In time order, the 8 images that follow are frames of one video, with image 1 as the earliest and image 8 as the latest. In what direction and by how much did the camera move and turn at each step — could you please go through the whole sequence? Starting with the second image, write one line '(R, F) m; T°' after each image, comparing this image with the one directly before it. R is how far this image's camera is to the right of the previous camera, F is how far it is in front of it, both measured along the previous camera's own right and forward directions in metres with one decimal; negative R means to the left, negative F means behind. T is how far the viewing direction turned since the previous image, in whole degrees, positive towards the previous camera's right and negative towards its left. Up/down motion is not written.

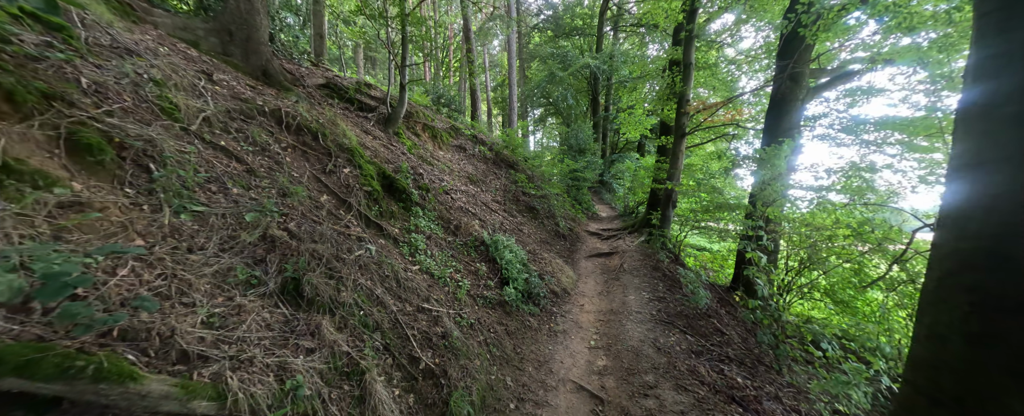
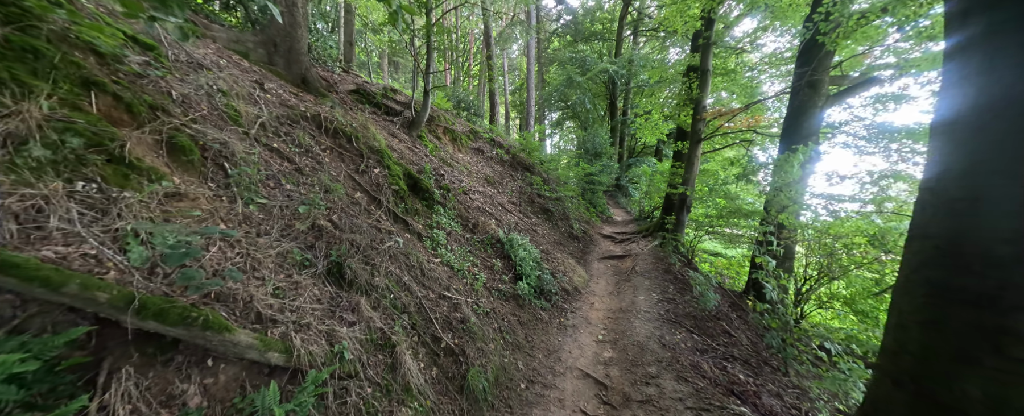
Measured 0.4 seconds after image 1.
(0.0, -0.3) m; -3°
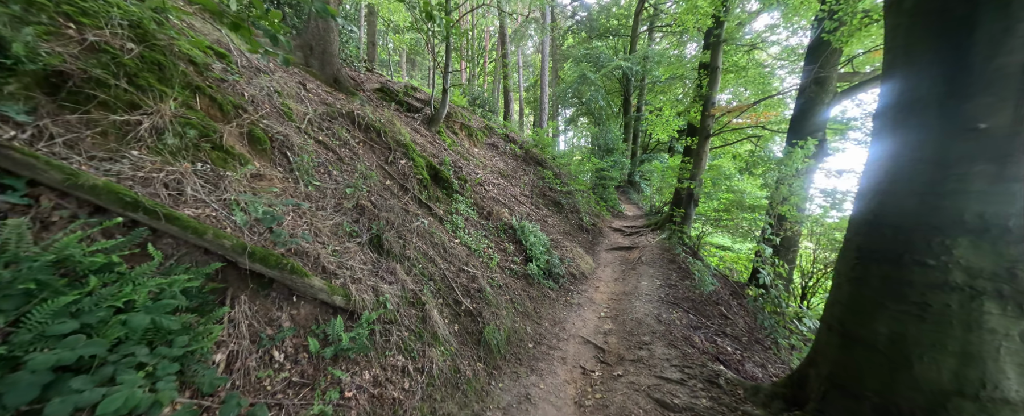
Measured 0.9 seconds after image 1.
(0.0, -0.5) m; -2°
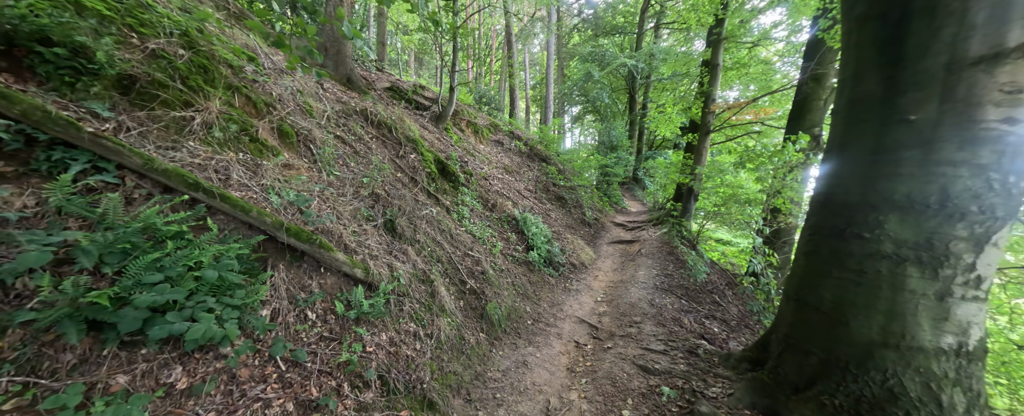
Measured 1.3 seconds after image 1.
(+0.1, -0.4) m; -1°
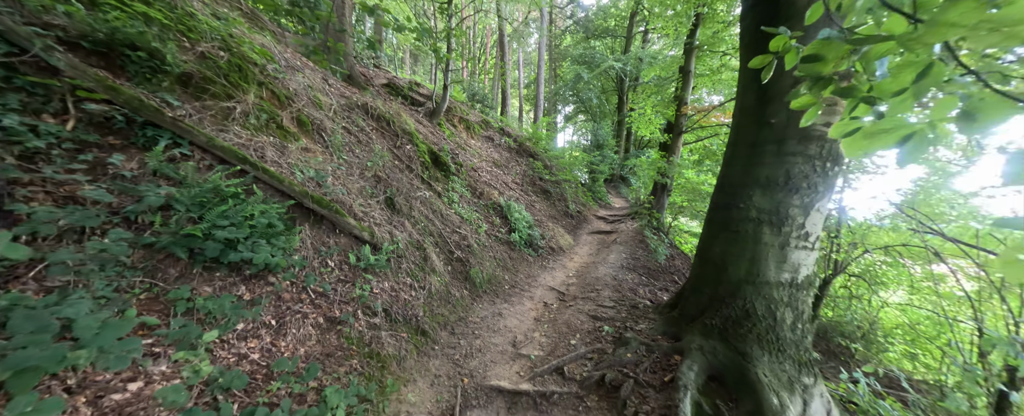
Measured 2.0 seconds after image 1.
(+0.2, -0.8) m; +1°
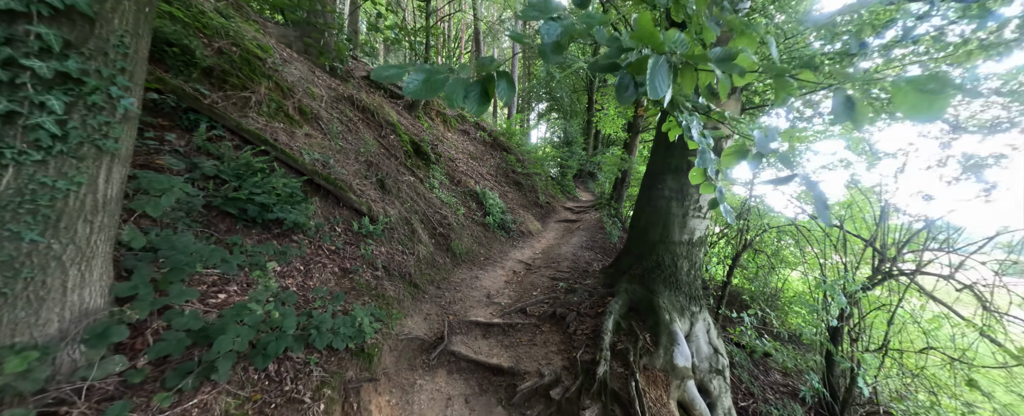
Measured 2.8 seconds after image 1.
(0.0, -0.9) m; +5°
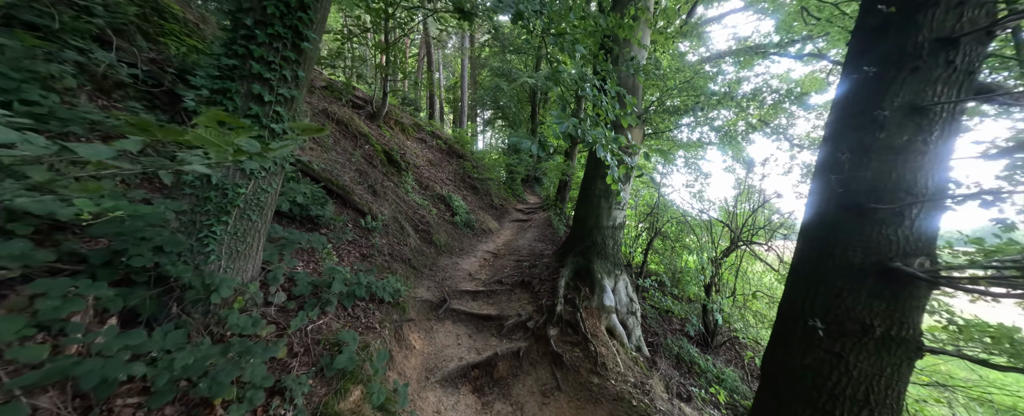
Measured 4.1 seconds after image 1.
(-0.5, -1.4) m; +10°
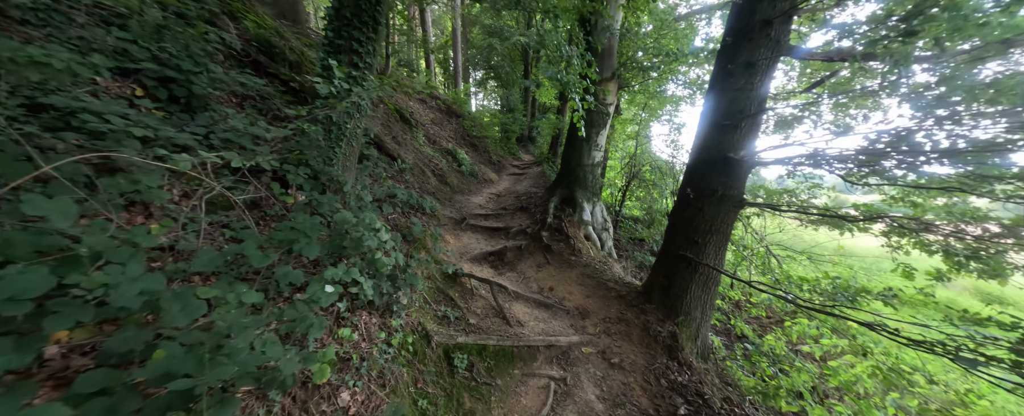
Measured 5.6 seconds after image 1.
(-0.1, -1.5) m; +1°
